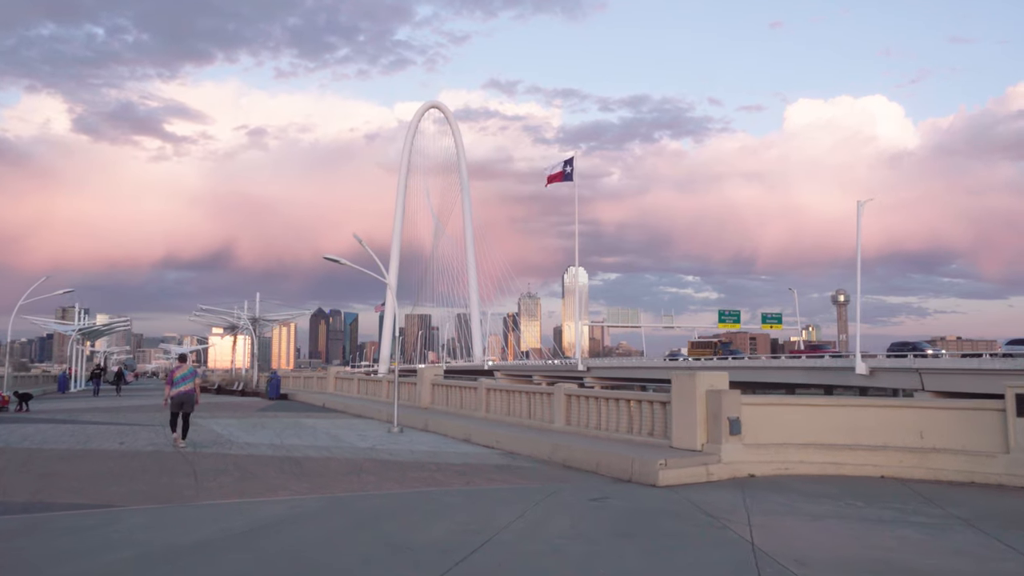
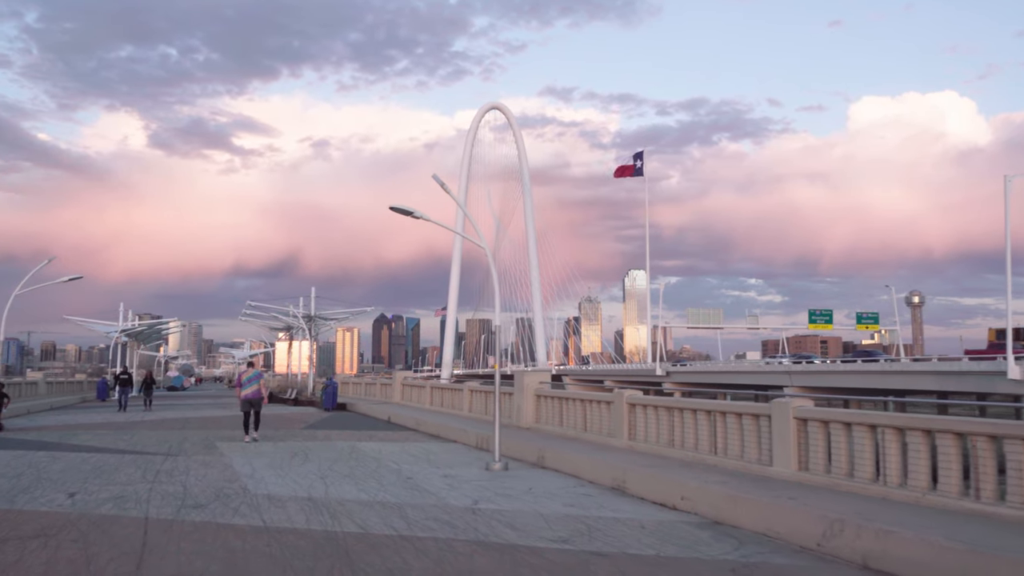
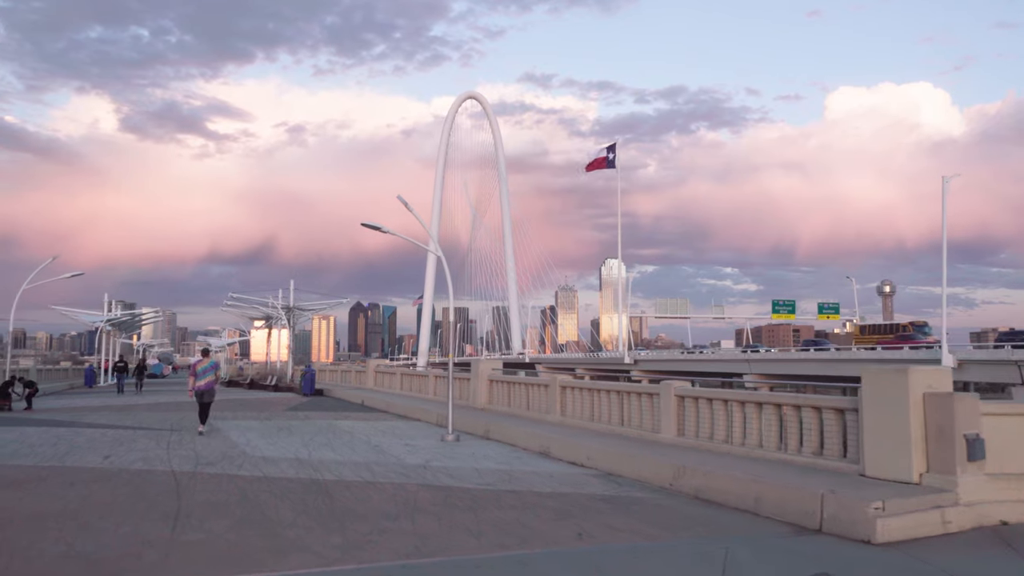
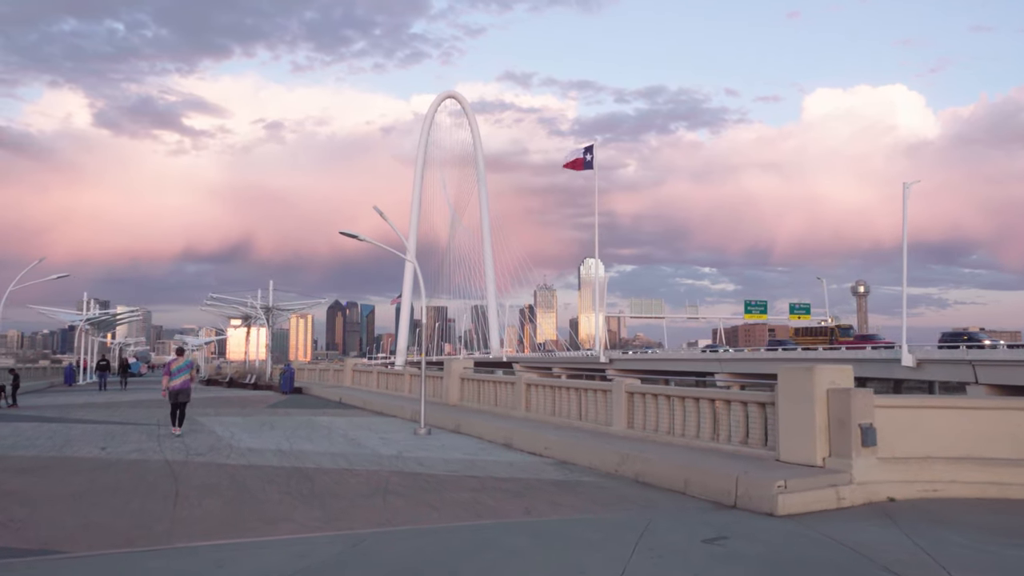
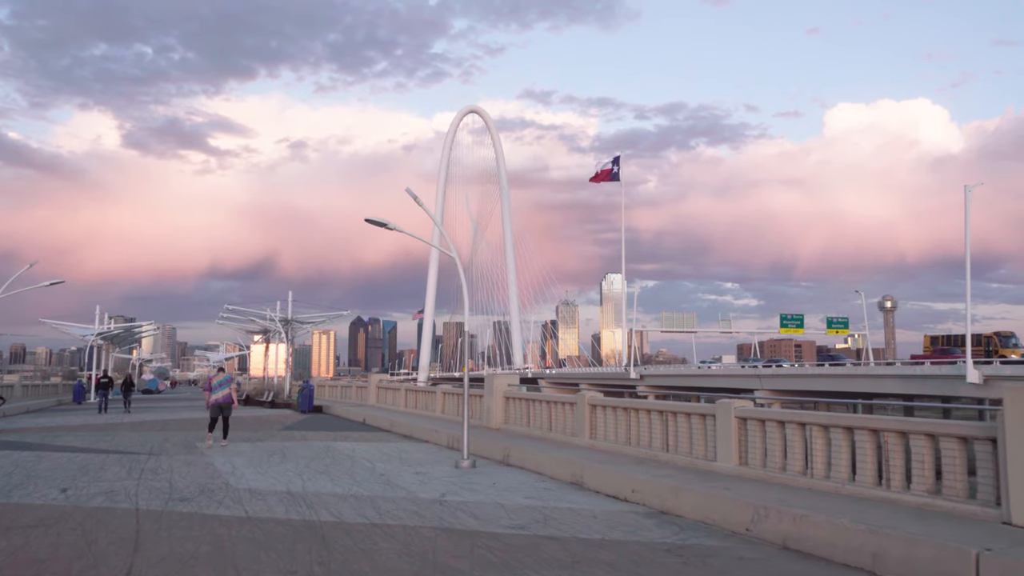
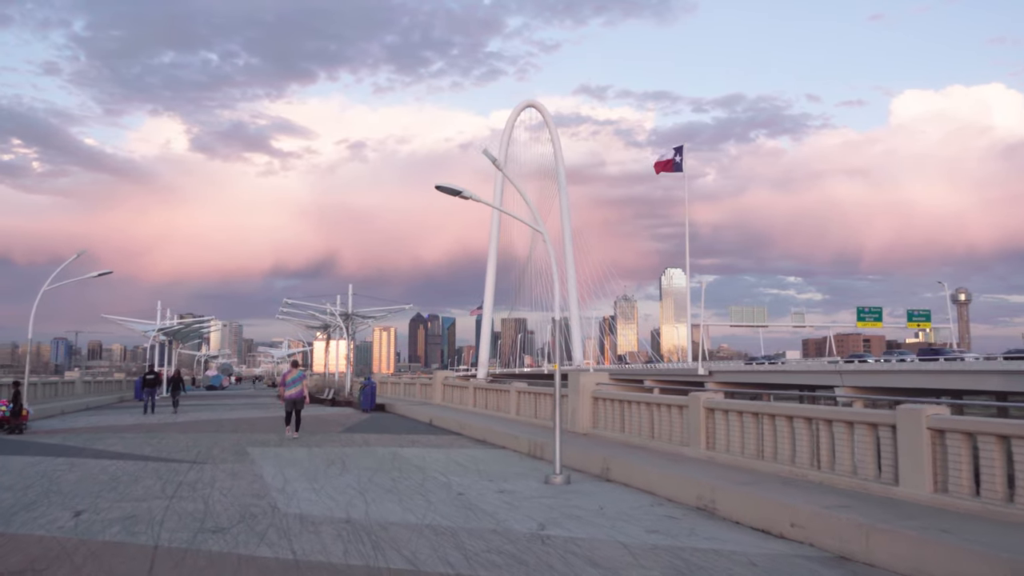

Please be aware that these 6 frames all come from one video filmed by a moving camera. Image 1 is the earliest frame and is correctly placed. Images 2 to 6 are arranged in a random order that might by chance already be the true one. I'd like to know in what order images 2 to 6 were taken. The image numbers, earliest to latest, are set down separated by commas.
4, 3, 5, 2, 6
